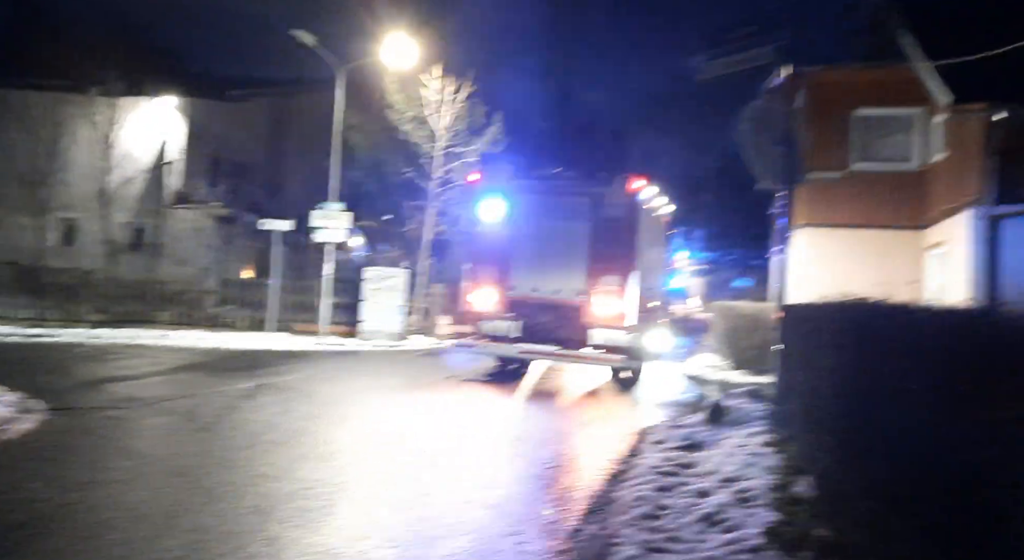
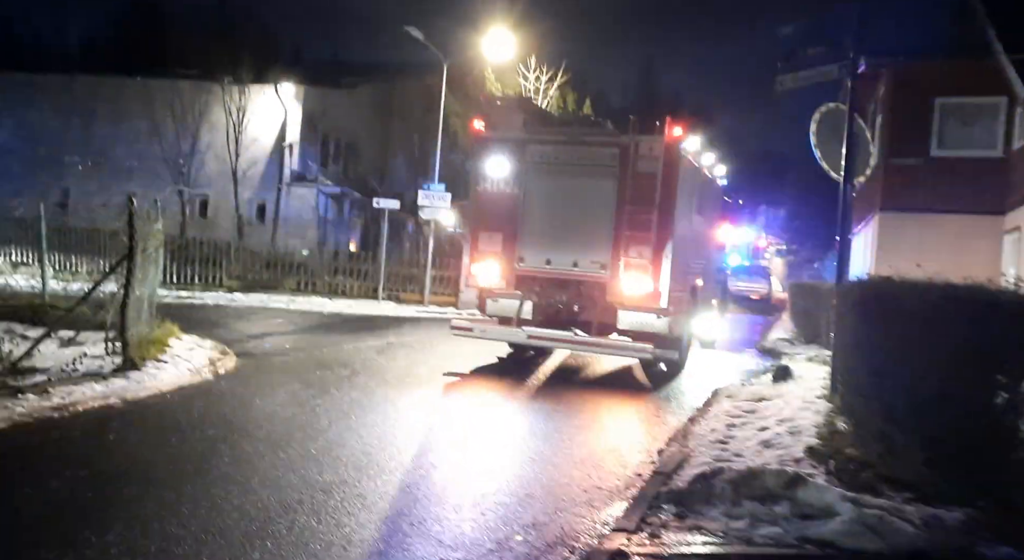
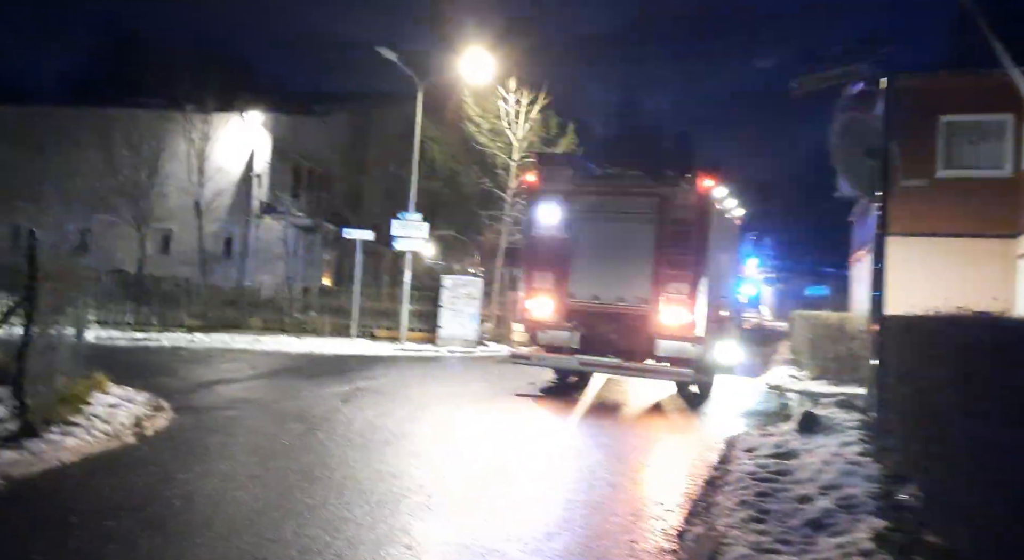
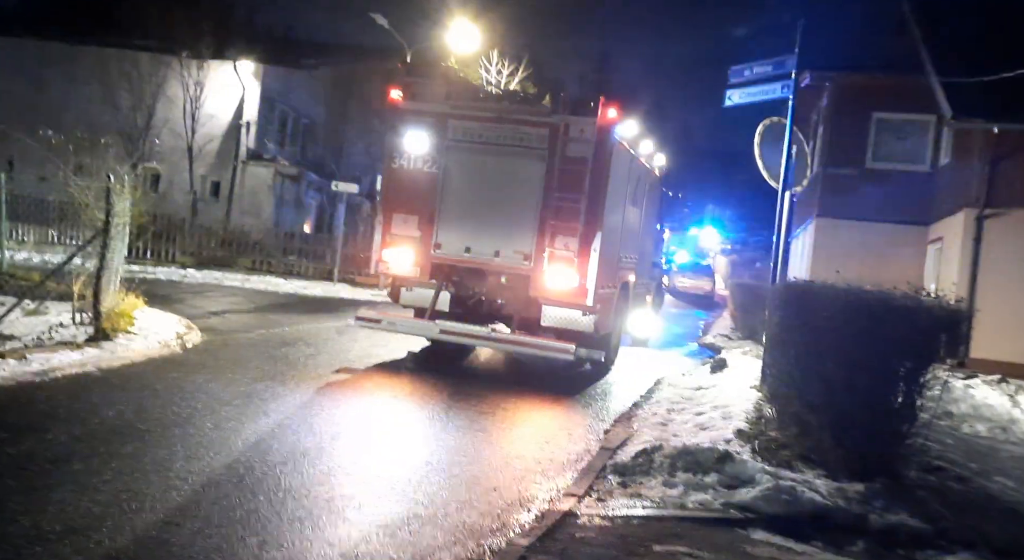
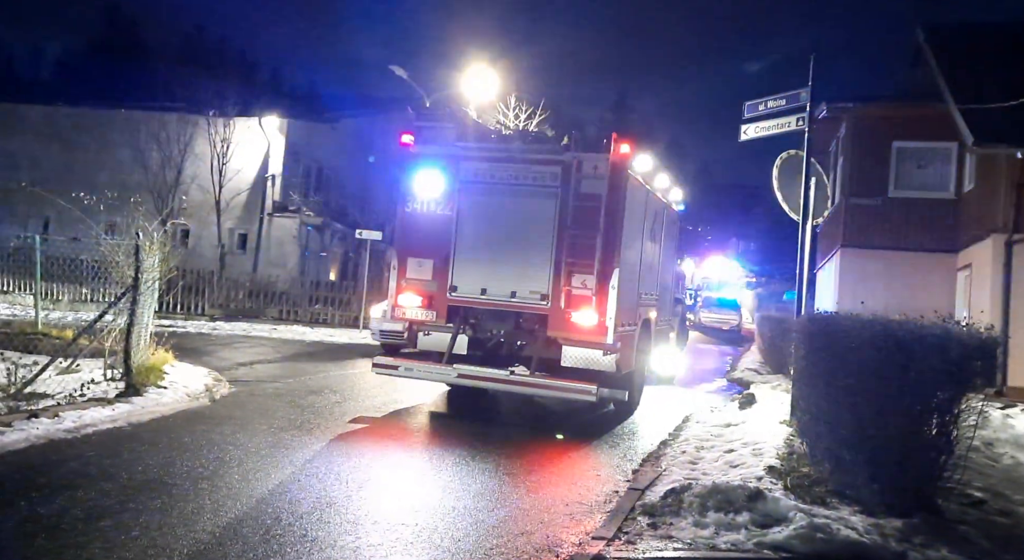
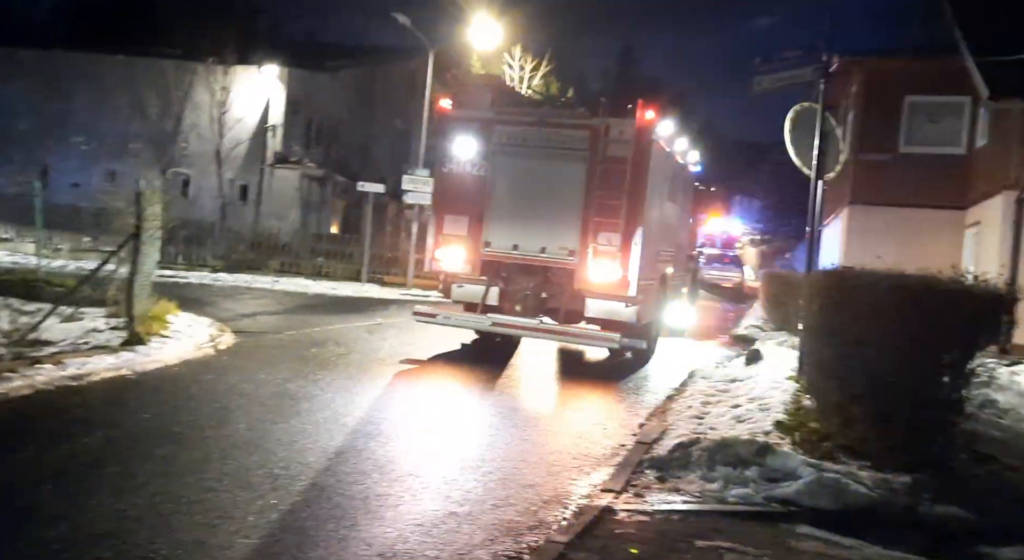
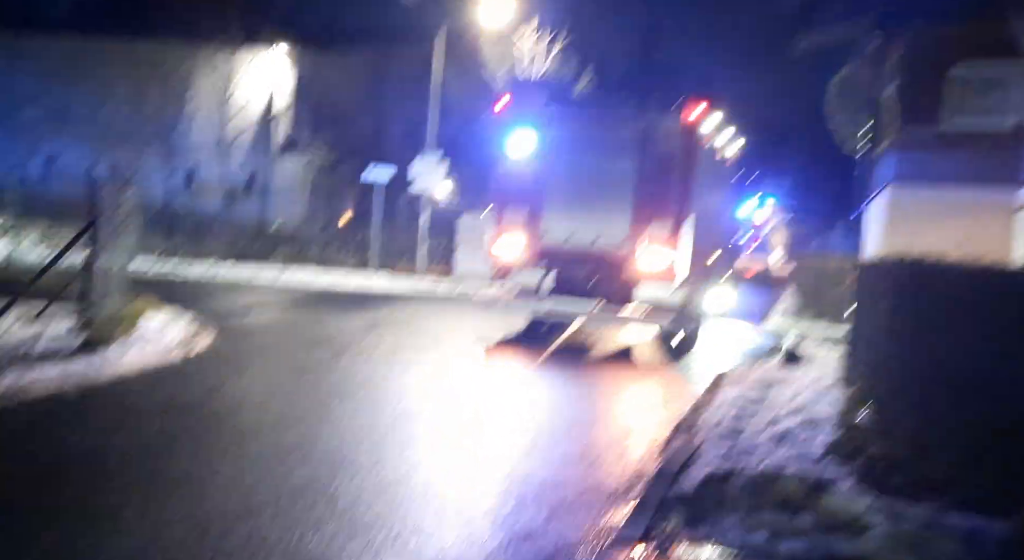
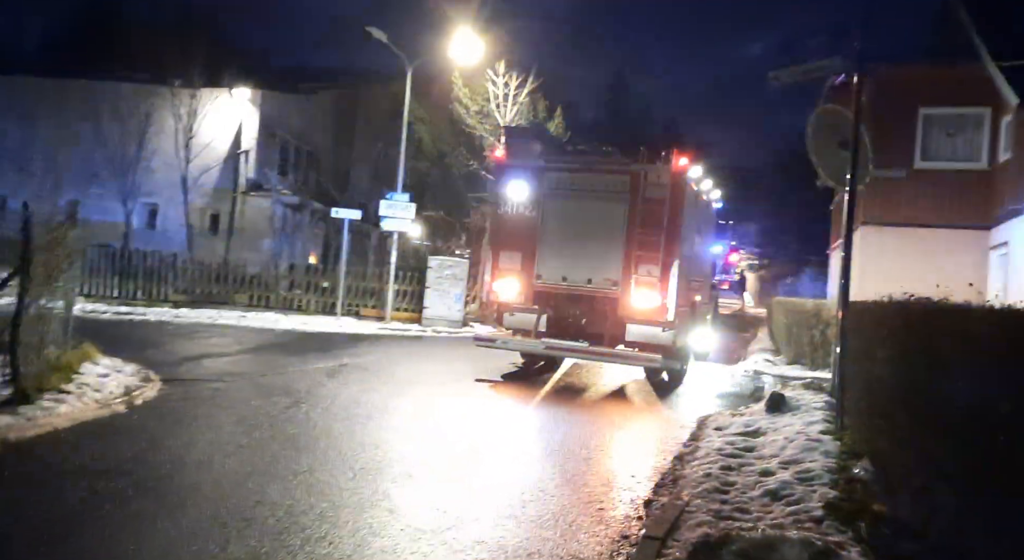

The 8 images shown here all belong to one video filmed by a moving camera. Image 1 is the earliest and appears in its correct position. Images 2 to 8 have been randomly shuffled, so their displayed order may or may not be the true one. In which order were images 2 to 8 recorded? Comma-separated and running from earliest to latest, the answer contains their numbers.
3, 8, 7, 2, 6, 4, 5
